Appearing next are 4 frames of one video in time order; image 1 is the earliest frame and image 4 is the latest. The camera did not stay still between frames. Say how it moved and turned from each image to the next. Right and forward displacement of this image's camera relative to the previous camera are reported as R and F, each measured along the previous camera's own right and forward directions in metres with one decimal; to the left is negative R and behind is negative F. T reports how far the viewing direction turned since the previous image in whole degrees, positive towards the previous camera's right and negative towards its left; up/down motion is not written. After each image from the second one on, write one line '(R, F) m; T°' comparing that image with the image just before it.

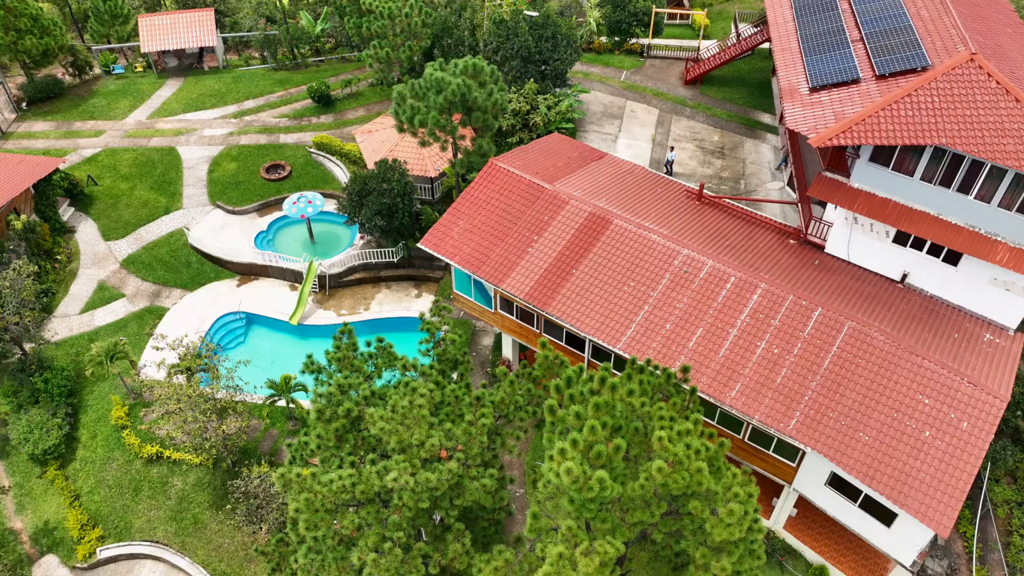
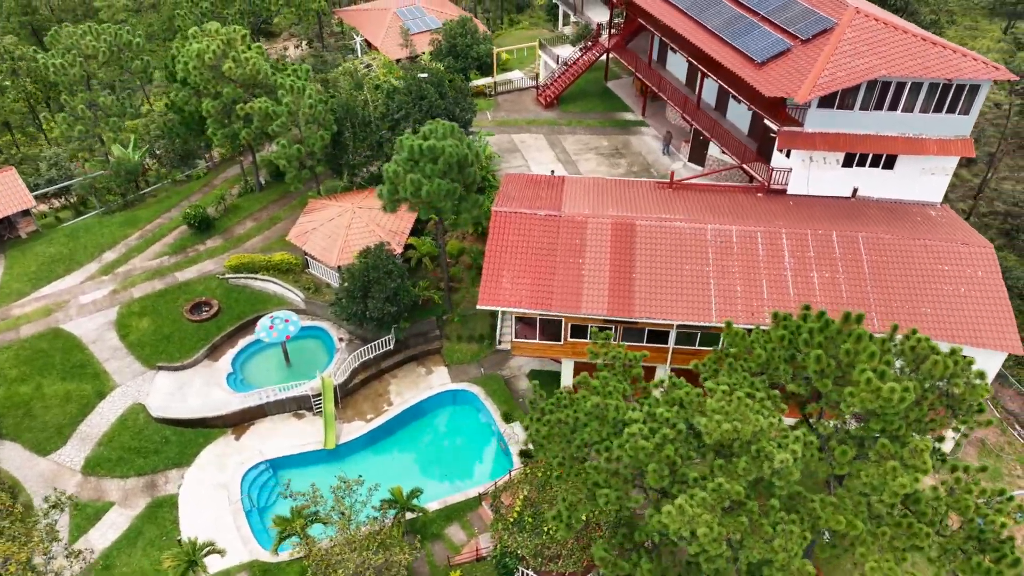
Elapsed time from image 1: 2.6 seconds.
(-11.2, +1.6) m; +22°
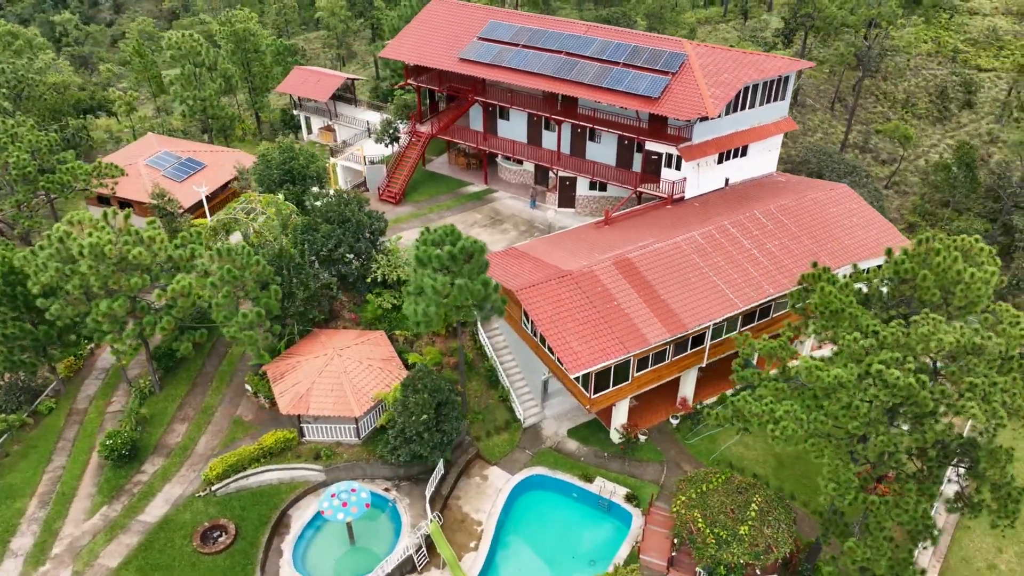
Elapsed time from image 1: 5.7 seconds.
(-13.8, +3.1) m; +29°
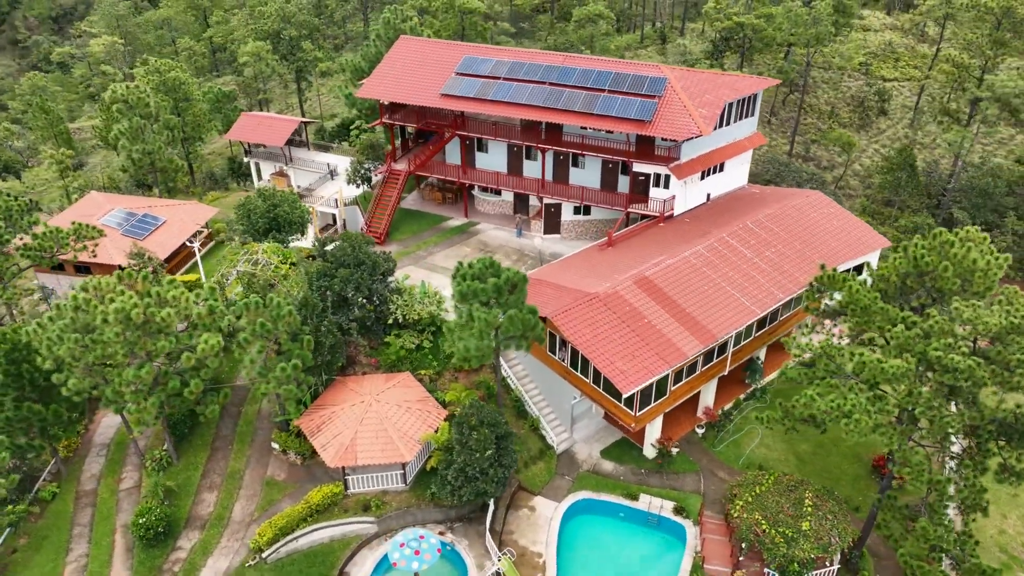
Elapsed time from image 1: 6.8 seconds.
(-4.9, +0.2) m; +8°
